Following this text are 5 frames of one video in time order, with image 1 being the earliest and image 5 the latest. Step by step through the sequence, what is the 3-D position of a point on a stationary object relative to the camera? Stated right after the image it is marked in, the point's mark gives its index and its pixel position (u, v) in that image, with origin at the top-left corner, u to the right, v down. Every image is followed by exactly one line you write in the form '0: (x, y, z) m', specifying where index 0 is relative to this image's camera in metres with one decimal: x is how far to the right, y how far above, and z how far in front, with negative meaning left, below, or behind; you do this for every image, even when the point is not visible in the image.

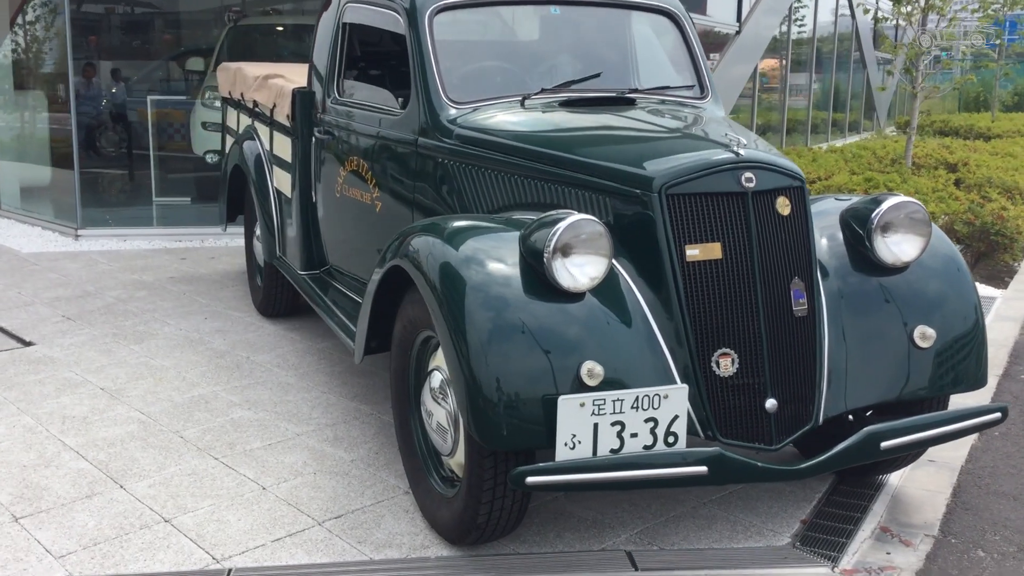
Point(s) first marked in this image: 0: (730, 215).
0: (+0.7, +0.2, +3.1) m
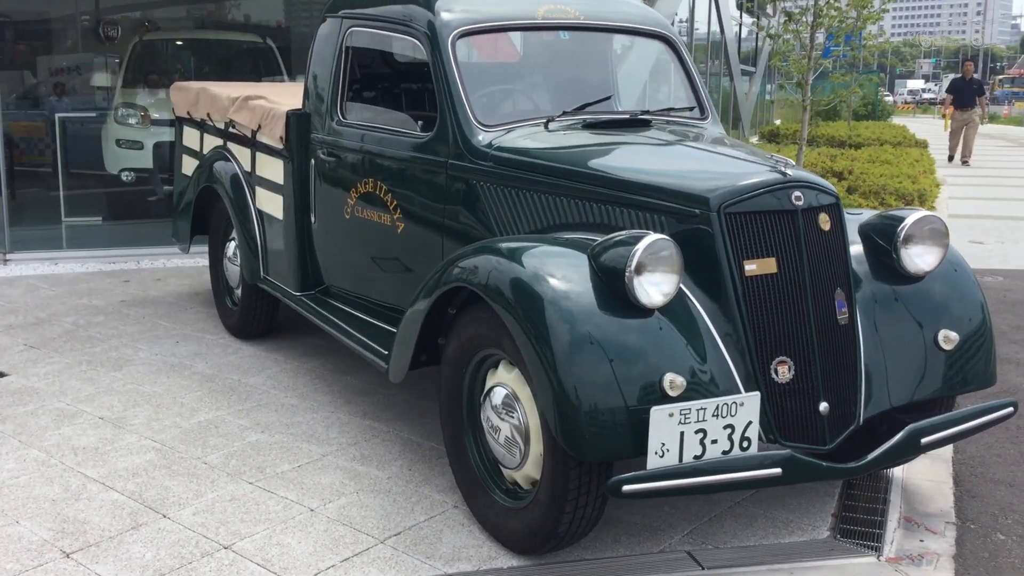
0: (+0.9, +0.2, +3.4) m
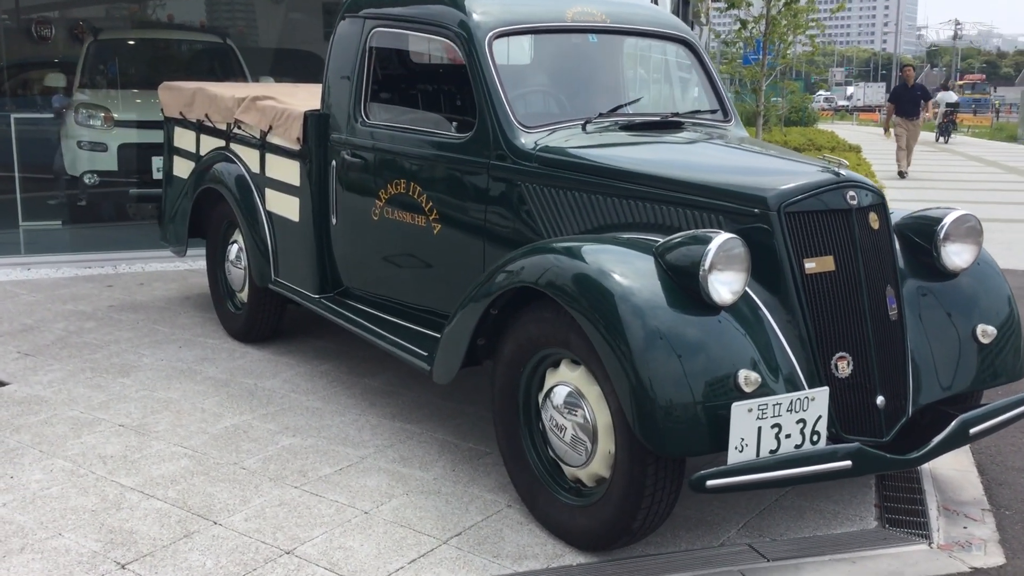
0: (+1.2, +0.2, +3.4) m
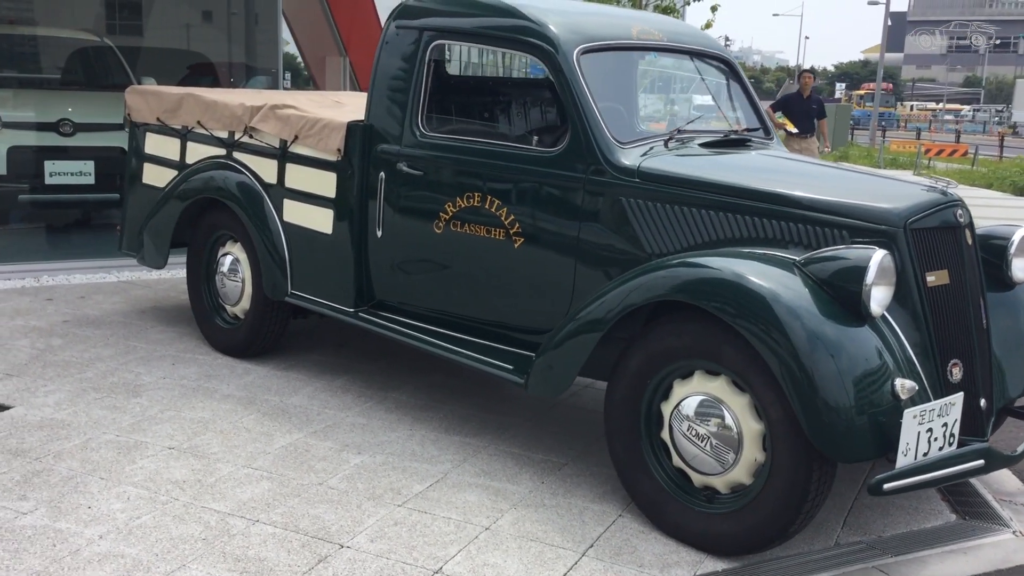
0: (+1.7, +0.2, +3.7) m
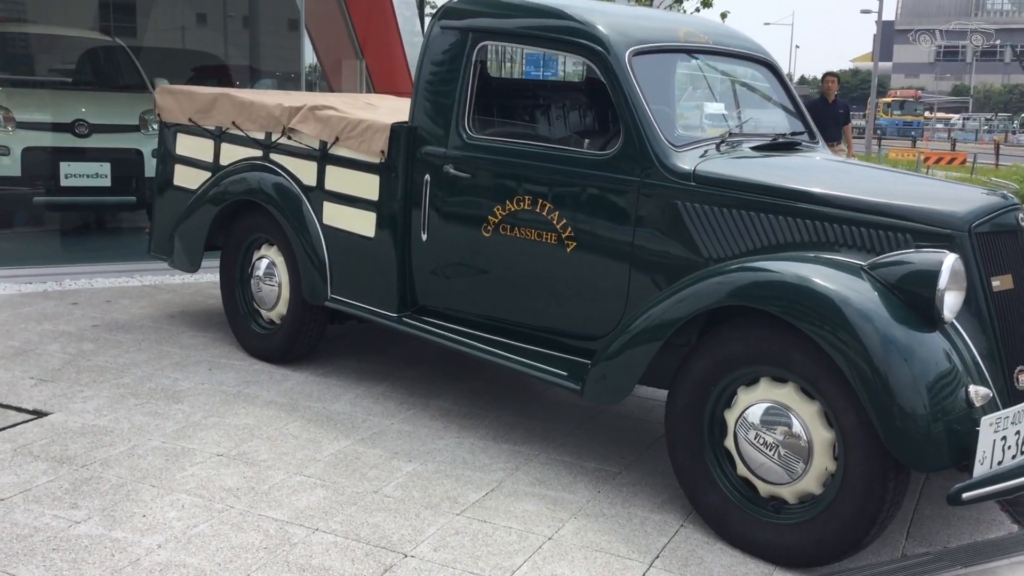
0: (+1.9, +0.1, +3.7) m
